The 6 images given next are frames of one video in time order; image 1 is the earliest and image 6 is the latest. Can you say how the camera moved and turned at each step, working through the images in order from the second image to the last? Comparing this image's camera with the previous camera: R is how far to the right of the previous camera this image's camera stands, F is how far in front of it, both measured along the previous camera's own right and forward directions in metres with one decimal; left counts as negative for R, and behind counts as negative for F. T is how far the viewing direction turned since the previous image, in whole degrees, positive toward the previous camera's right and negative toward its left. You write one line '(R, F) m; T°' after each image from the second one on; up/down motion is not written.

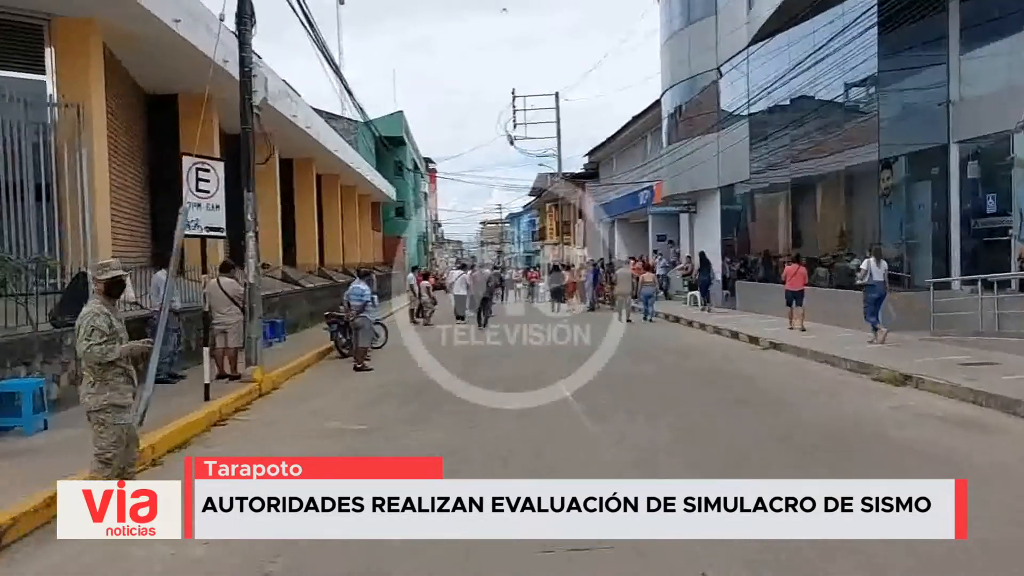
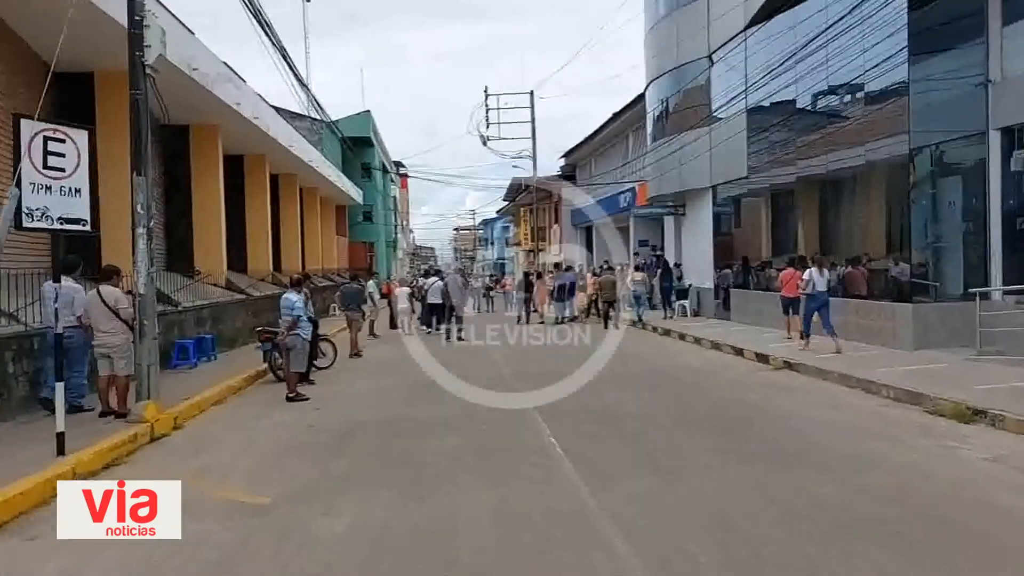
(+0.1, +2.6) m; +2°
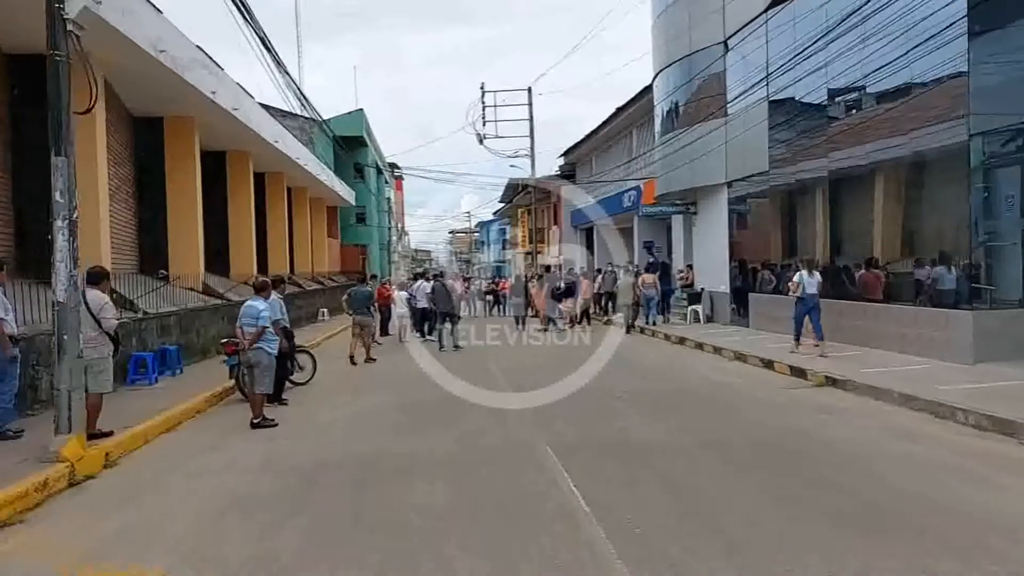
(-0.1, +1.8) m; 0°
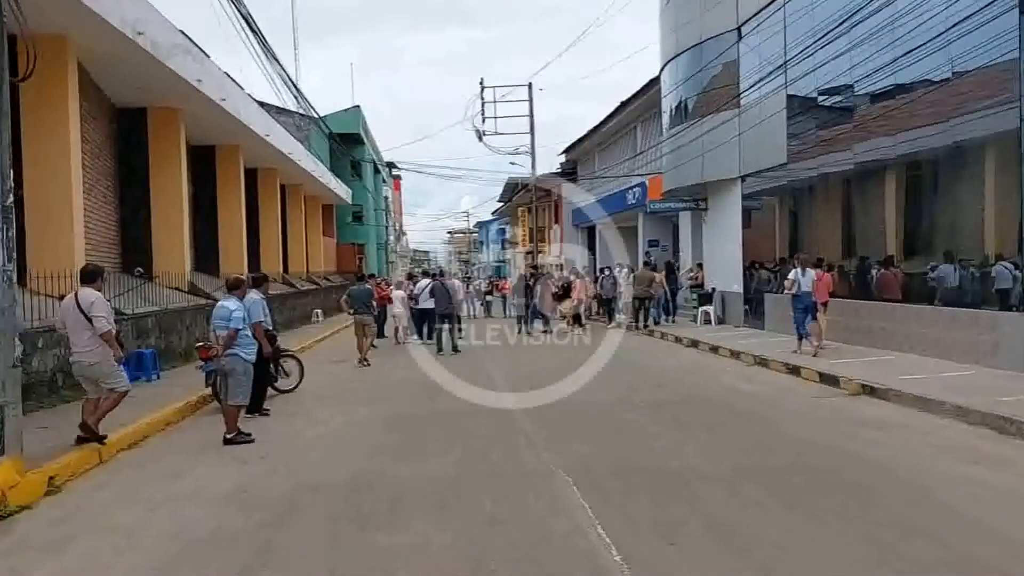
(-0.1, +1.1) m; 0°
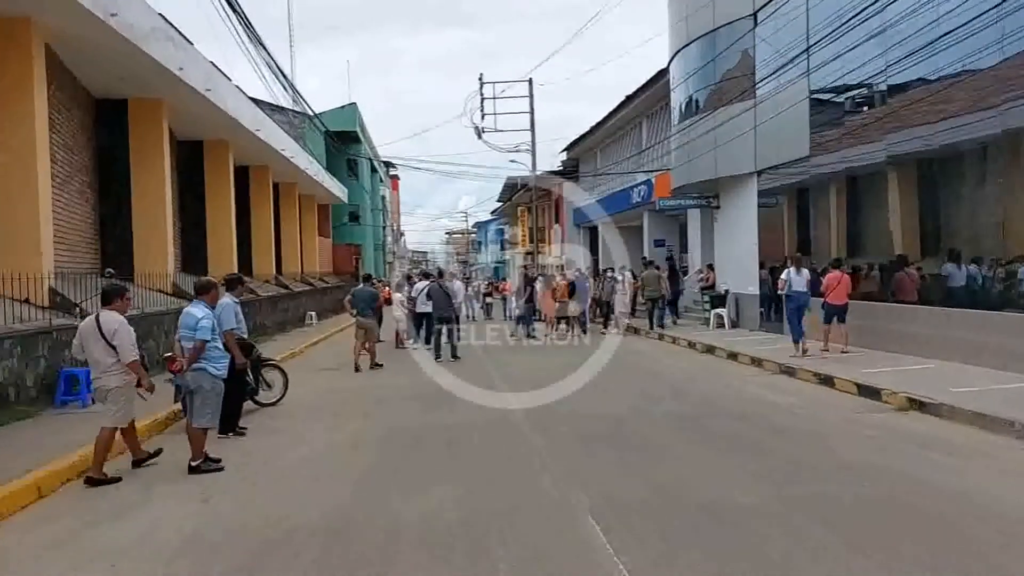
(-0.1, +1.2) m; 0°
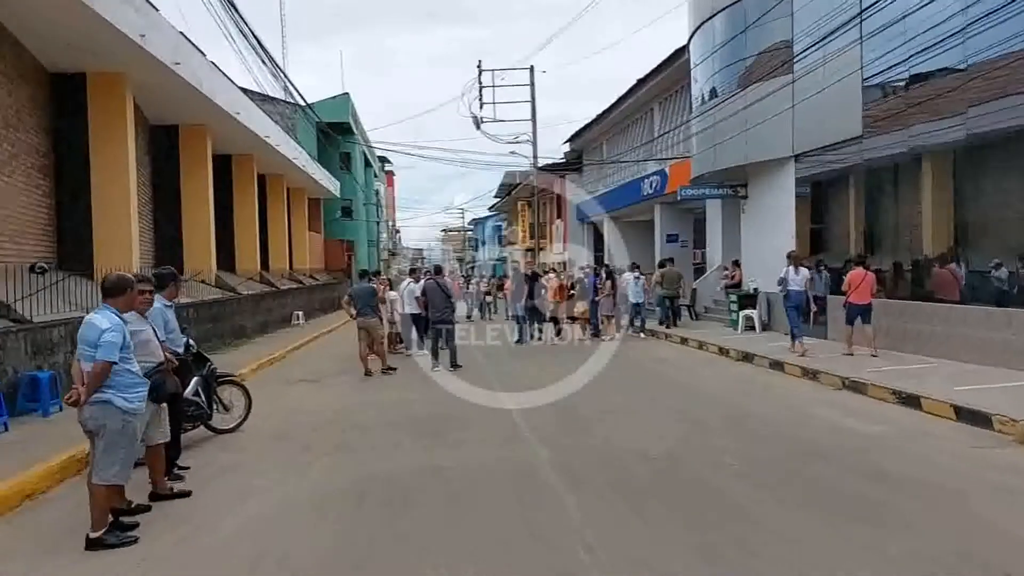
(-0.3, +2.2) m; 0°
